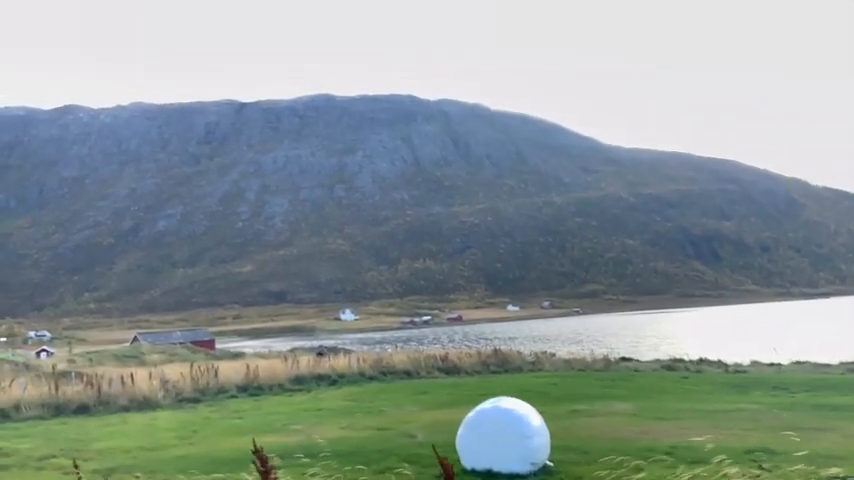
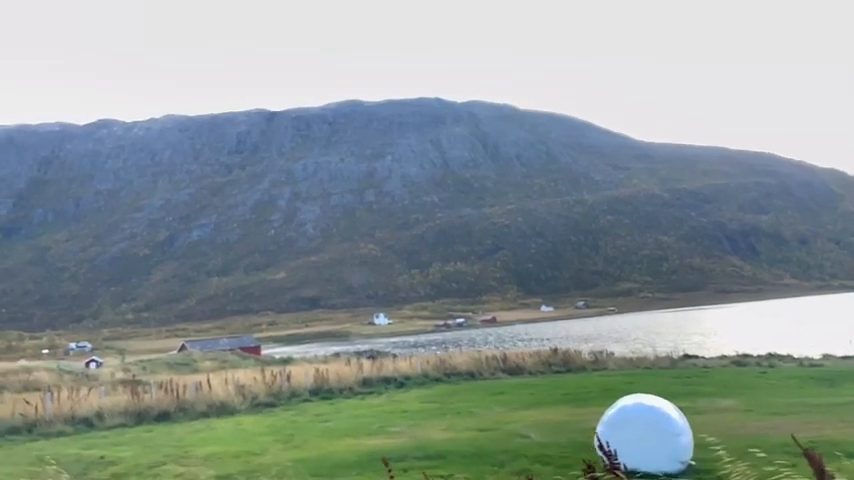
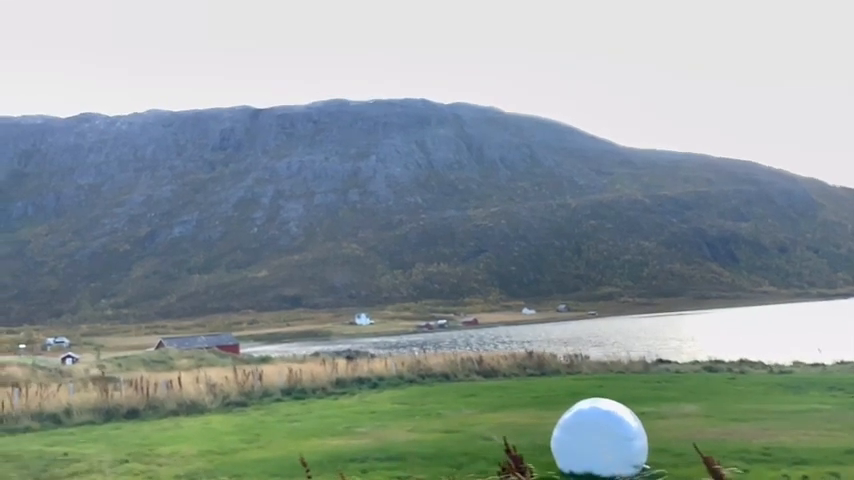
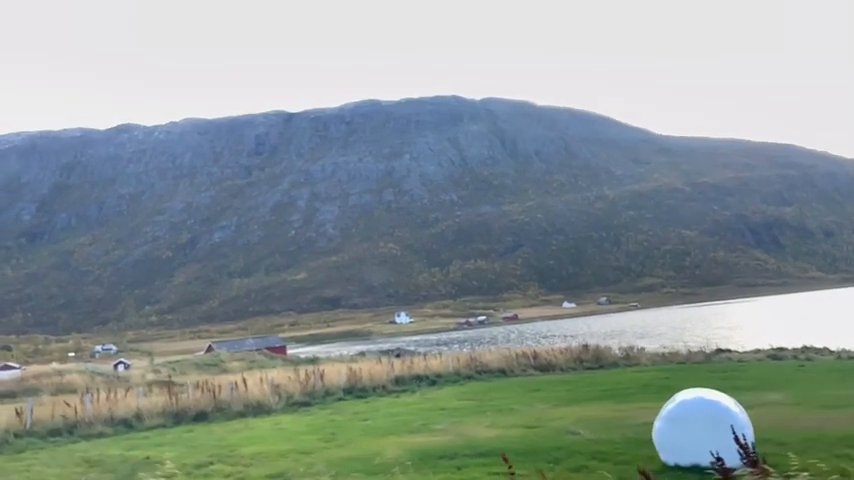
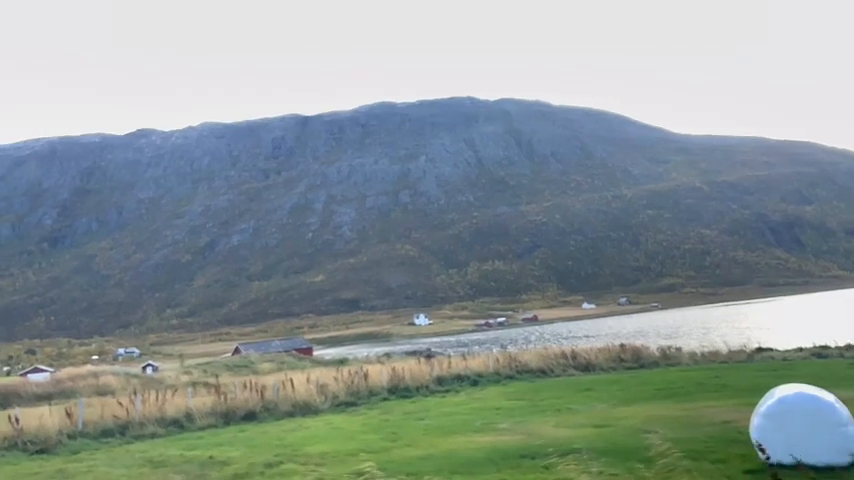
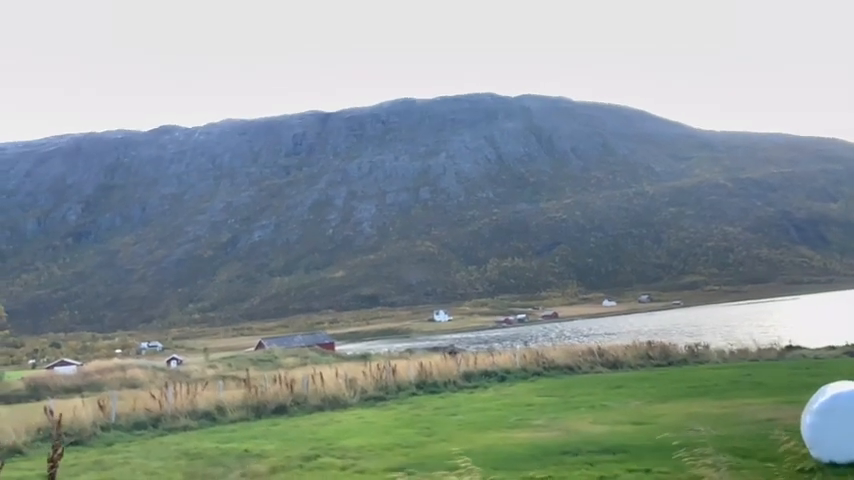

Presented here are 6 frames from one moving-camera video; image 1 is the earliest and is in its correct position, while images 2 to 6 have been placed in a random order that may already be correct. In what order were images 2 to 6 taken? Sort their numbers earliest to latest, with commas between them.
3, 2, 4, 5, 6
